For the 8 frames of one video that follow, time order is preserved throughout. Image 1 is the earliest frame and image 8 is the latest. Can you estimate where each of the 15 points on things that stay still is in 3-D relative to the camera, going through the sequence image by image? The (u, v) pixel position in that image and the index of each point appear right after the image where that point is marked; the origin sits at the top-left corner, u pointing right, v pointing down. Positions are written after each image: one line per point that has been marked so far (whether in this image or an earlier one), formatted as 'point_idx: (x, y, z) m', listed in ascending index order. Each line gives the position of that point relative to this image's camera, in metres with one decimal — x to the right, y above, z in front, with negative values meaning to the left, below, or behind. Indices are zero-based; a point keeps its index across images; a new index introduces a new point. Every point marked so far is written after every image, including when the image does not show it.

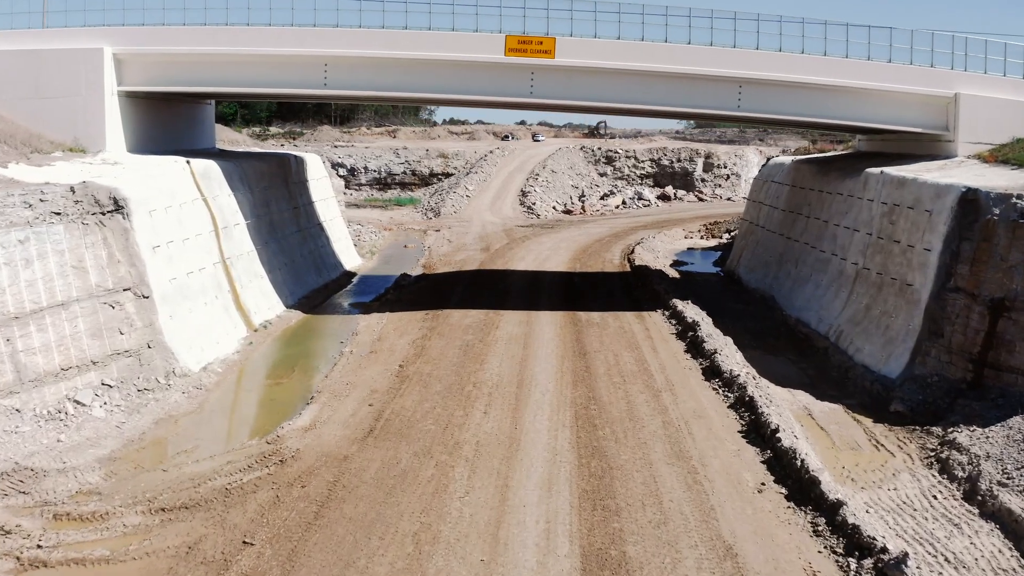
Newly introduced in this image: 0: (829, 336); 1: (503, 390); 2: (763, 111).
0: (+5.1, -0.8, +18.3) m
1: (-0.1, -1.2, +13.6) m
2: (+4.3, +3.0, +19.2) m
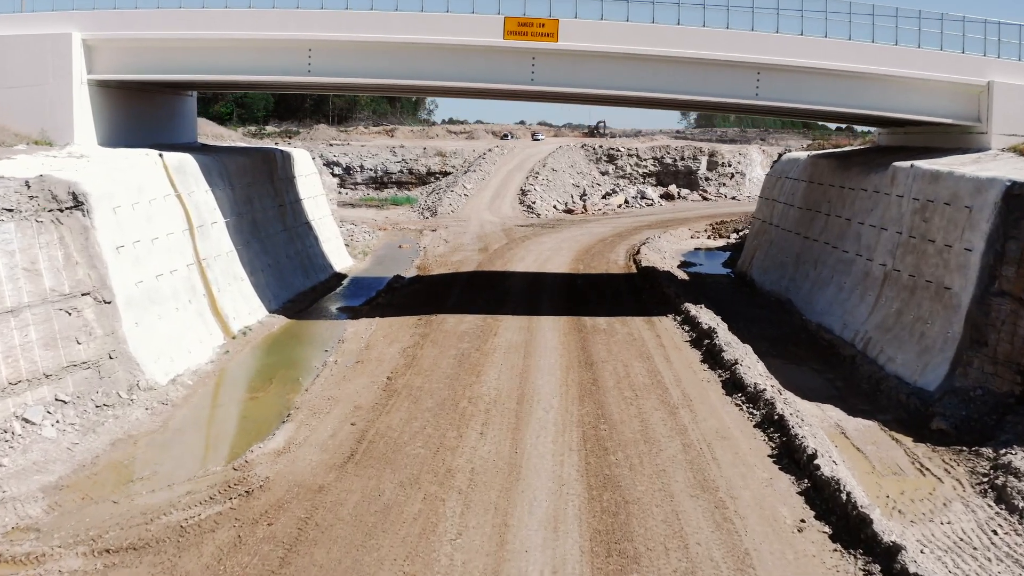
0: (+5.1, -0.8, +16.9) m
1: (-0.1, -1.3, +12.2) m
2: (+4.3, +2.9, +17.7) m
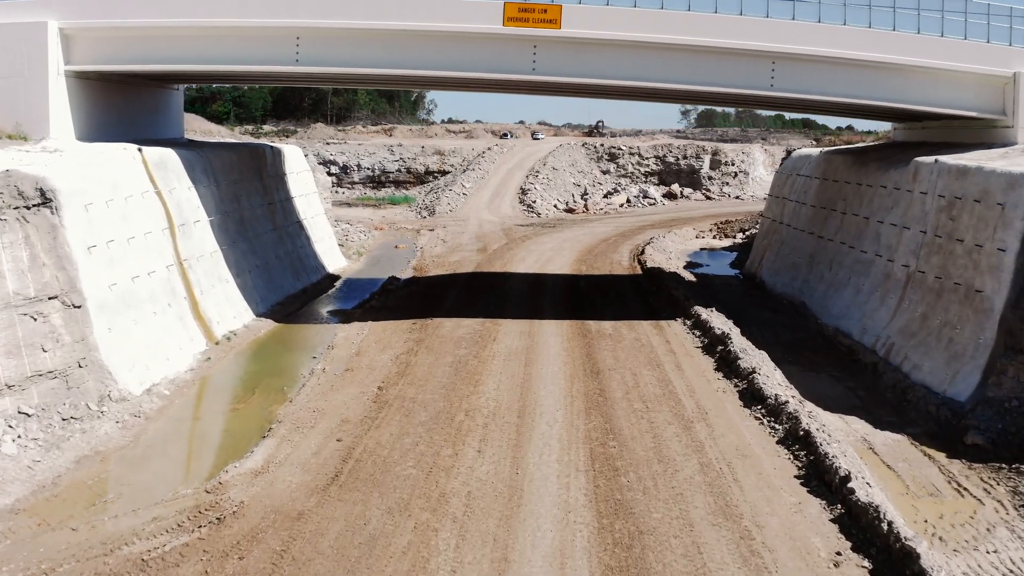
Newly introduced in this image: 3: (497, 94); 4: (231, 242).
0: (+5.1, -0.9, +15.9) m
1: (-0.1, -1.3, +11.2) m
2: (+4.3, +2.9, +16.8) m
3: (-0.3, +3.4, +19.7) m
4: (-4.5, +0.7, +18.3) m
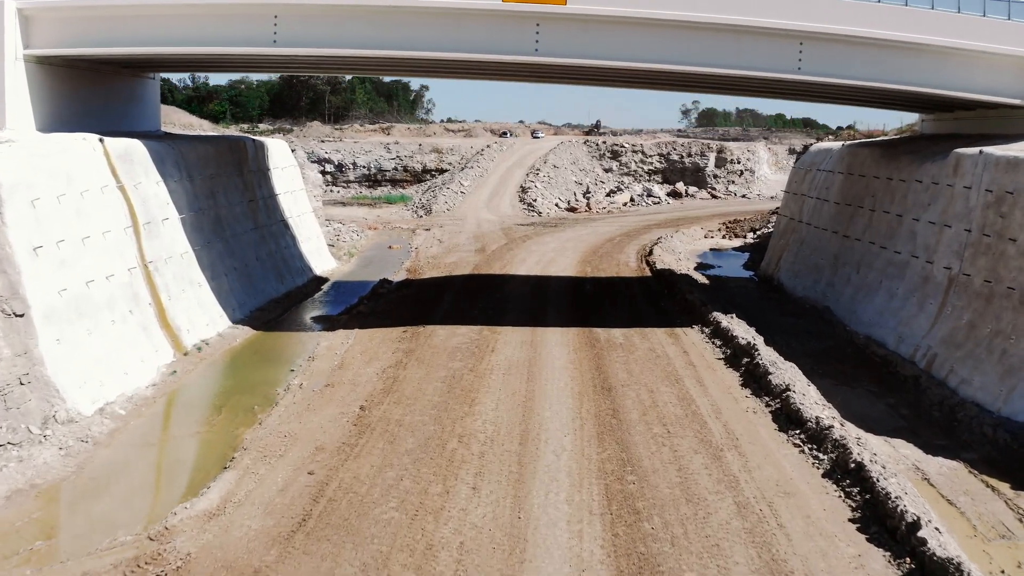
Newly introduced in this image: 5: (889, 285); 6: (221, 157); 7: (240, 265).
0: (+5.1, -0.9, +14.4) m
1: (-0.1, -1.4, +9.6) m
2: (+4.3, +2.9, +15.2) m
3: (-0.3, +3.4, +18.1) m
4: (-4.5, +0.7, +16.8) m
5: (+5.4, 0.0, +16.4) m
6: (-4.7, +2.1, +18.5) m
7: (-4.3, +0.4, +17.9) m
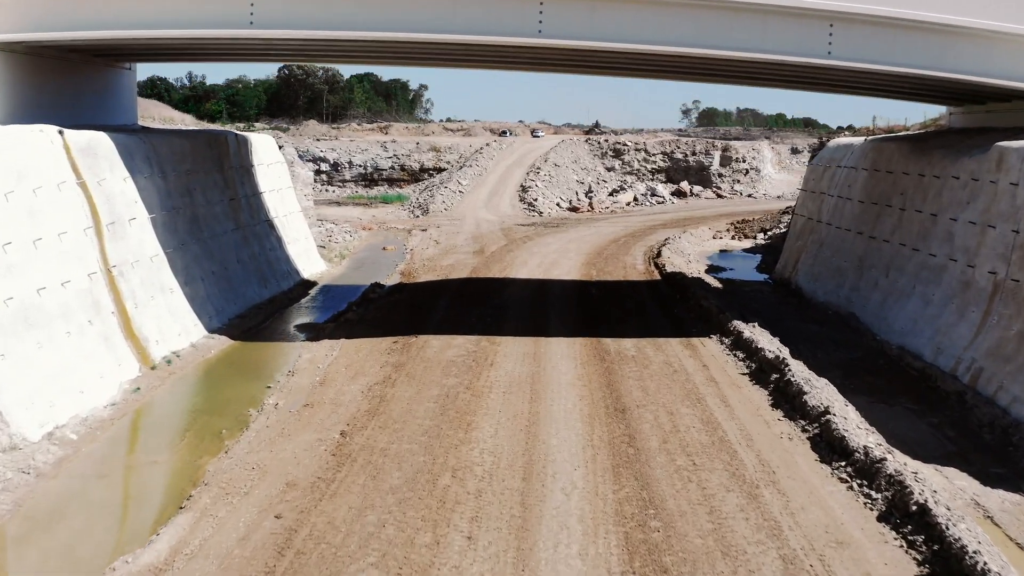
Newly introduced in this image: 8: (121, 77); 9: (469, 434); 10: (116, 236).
0: (+5.1, -1.0, +13.0) m
1: (-0.1, -1.4, +8.3) m
2: (+4.3, +2.8, +13.9) m
3: (-0.3, +3.3, +16.8) m
4: (-4.5, +0.6, +15.5) m
5: (+5.4, 0.0, +15.1) m
6: (-4.7, +2.1, +17.1) m
7: (-4.3, +0.3, +16.6) m
8: (-6.8, +3.7, +19.7) m
9: (-0.4, -1.2, +9.5) m
10: (-4.7, +0.6, +13.6) m
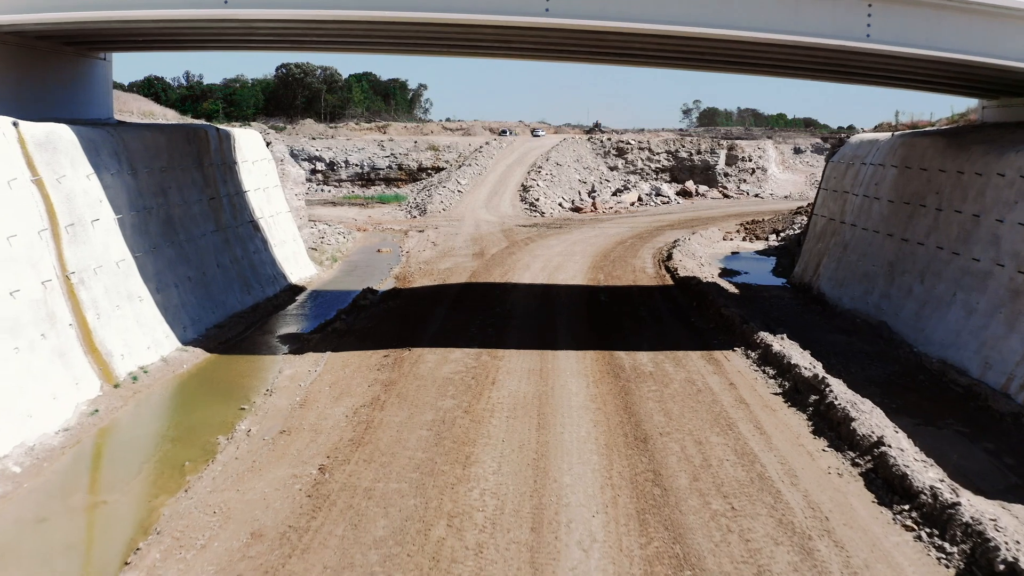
0: (+5.2, -1.1, +11.7) m
1: (0.0, -1.5, +7.0) m
2: (+4.3, +2.7, +12.6) m
3: (-0.2, +3.2, +15.4) m
4: (-4.5, +0.5, +14.1) m
5: (+5.5, -0.1, +13.8) m
6: (-4.7, +2.0, +15.8) m
7: (-4.2, +0.2, +15.2) m
8: (-6.7, +3.6, +18.4) m
9: (-0.3, -1.3, +8.2) m
10: (-4.7, +0.5, +12.3) m
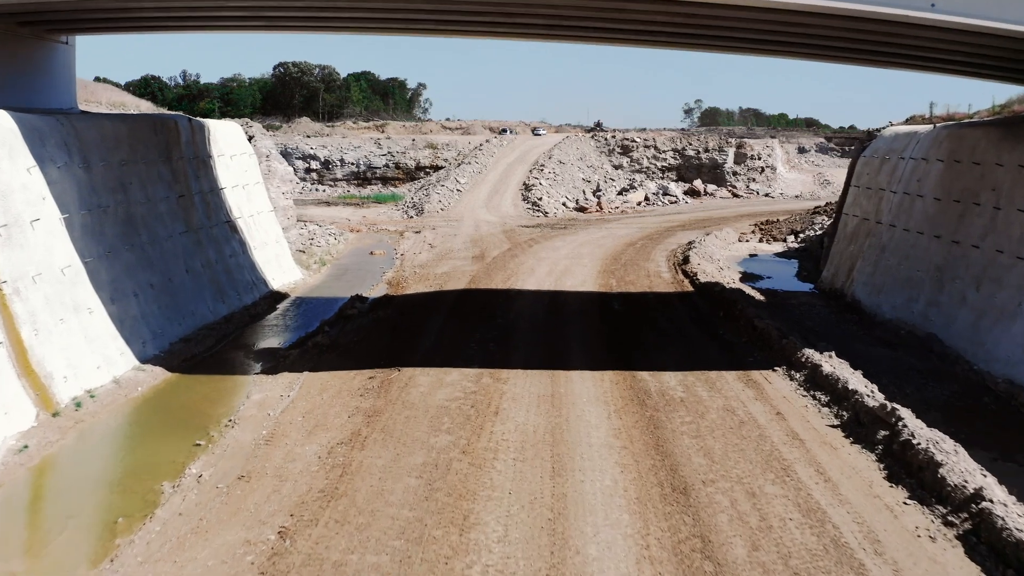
0: (+5.2, -1.2, +10.0) m
1: (0.0, -1.6, +5.2) m
2: (+4.4, +2.6, +10.8) m
3: (-0.2, +3.1, +13.7) m
4: (-4.4, +0.4, +12.4) m
5: (+5.5, -0.2, +12.0) m
6: (-4.6, +1.9, +14.1) m
7: (-4.2, +0.1, +13.5) m
8: (-6.7, +3.5, +16.7) m
9: (-0.3, -1.4, +6.5) m
10: (-4.6, +0.4, +10.5) m
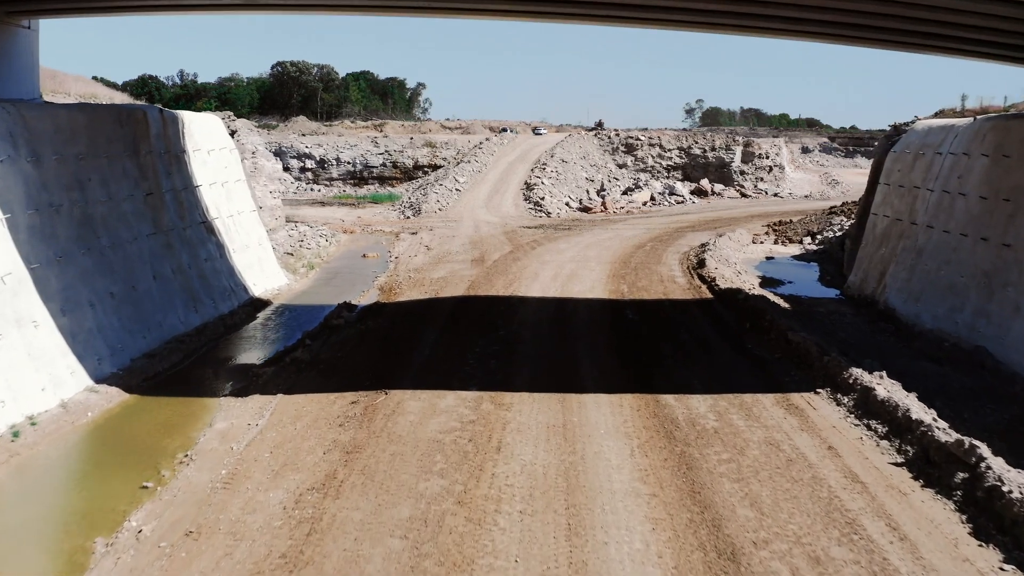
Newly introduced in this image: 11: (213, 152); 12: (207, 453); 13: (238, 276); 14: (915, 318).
0: (+5.2, -1.3, +8.6) m
1: (+0.1, -1.7, +3.8) m
2: (+4.4, +2.5, +9.4) m
3: (-0.1, +3.0, +12.3) m
4: (-4.4, +0.3, +11.0) m
5: (+5.6, -0.3, +10.6) m
6: (-4.6, +1.8, +12.7) m
7: (-4.1, 0.0, +12.1) m
8: (-6.6, +3.4, +15.3) m
9: (-0.2, -1.5, +5.1) m
10: (-4.6, +0.3, +9.1) m
11: (-4.4, +1.9, +16.4) m
12: (-2.2, -1.2, +8.3) m
13: (-3.8, +0.2, +15.6) m
14: (+5.2, -0.4, +14.7) m
